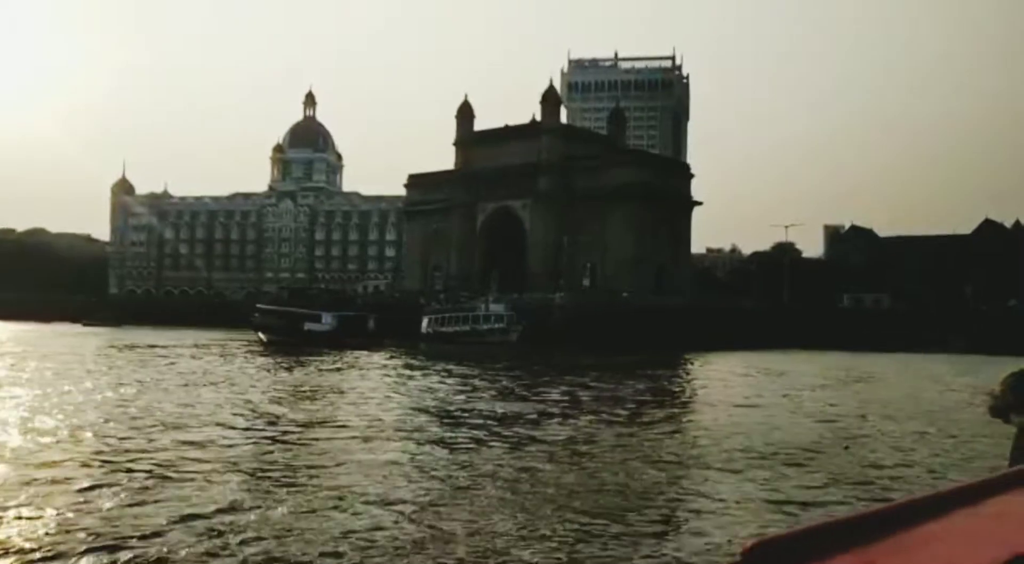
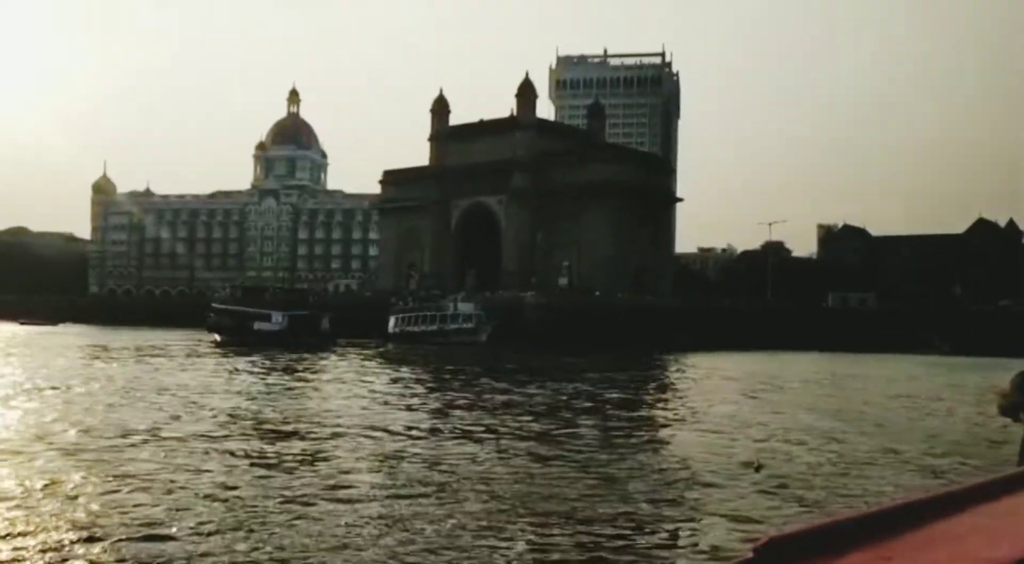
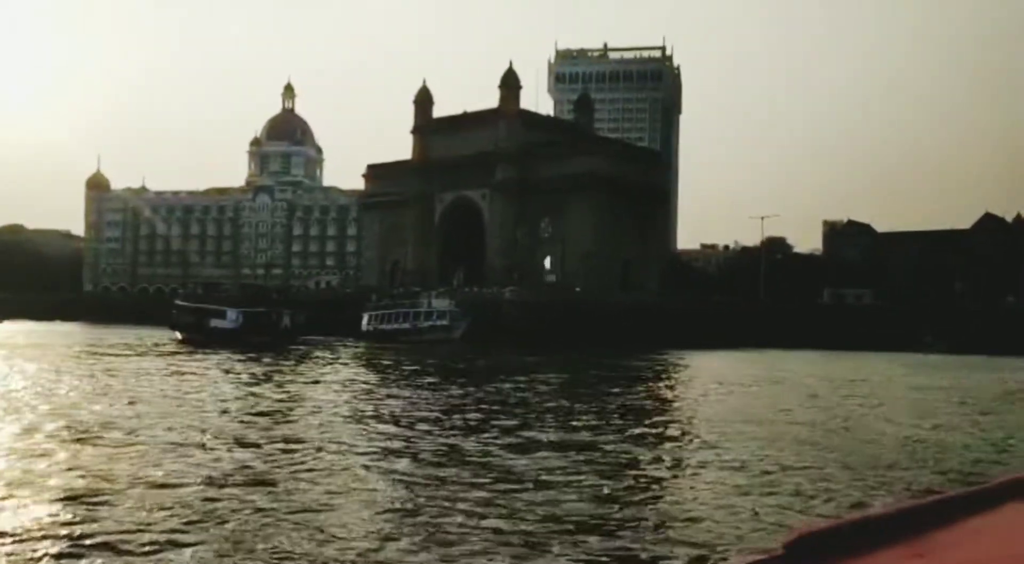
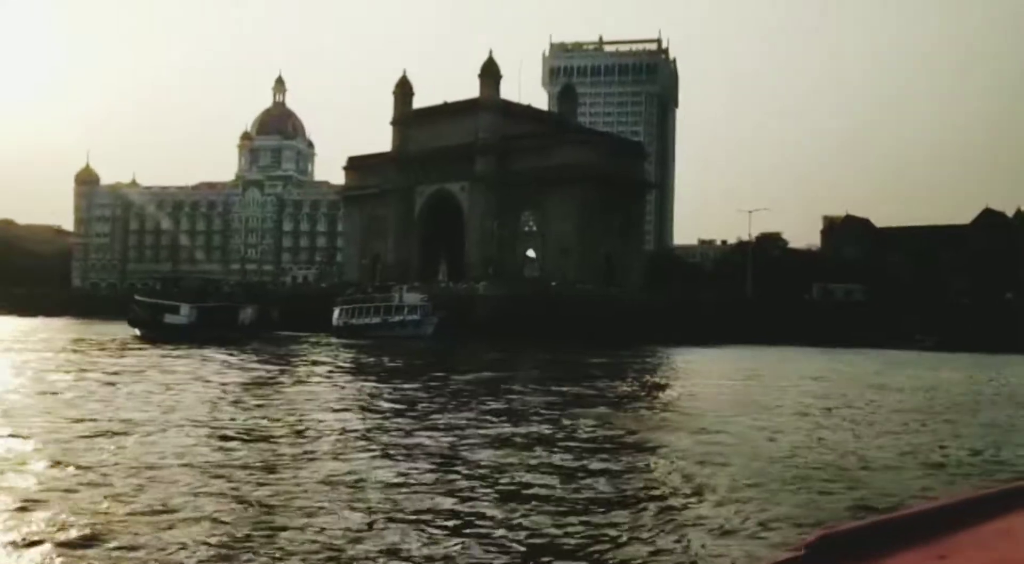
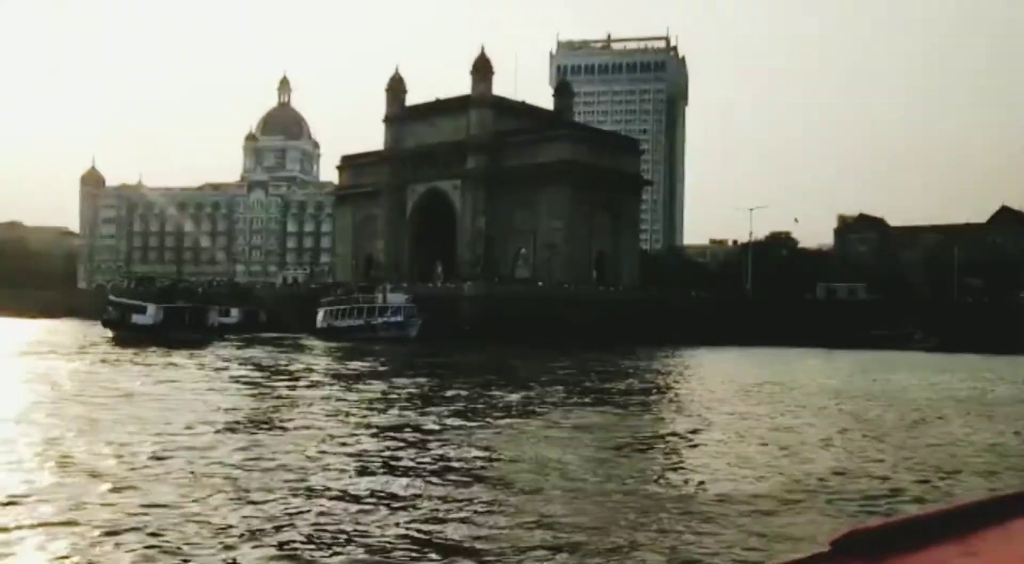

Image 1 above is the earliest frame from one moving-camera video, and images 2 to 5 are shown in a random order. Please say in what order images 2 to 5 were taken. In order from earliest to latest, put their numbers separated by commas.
2, 3, 4, 5
